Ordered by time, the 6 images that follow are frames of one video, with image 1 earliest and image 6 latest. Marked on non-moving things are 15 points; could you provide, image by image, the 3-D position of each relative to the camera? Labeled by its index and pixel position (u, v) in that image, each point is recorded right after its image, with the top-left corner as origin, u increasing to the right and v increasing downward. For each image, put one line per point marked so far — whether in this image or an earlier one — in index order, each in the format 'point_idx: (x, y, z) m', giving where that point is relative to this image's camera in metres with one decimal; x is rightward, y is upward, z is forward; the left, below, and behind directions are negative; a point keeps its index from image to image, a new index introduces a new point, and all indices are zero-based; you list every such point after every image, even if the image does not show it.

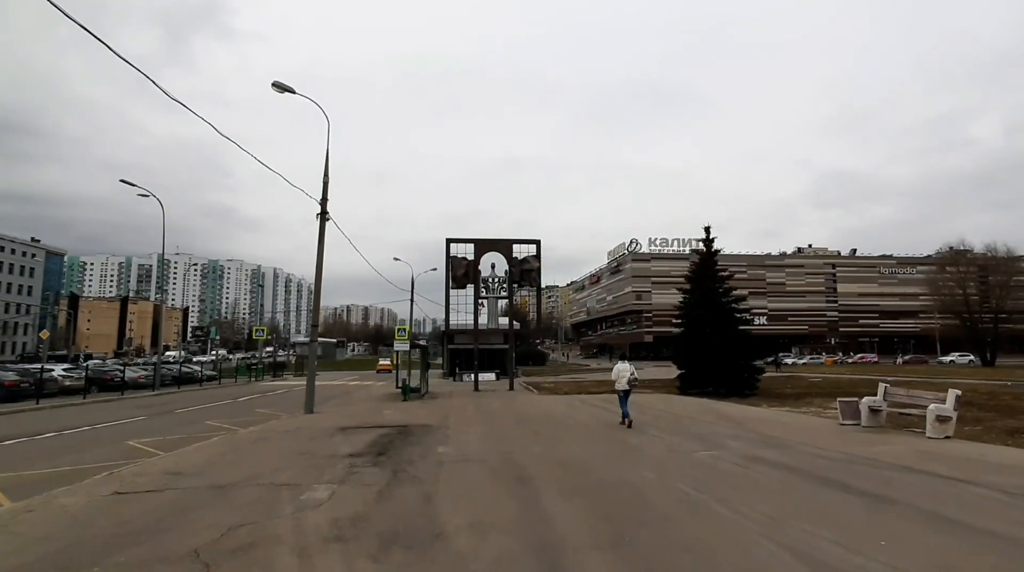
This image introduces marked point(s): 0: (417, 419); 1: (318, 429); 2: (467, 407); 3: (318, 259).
0: (-2.1, -3.0, +15.5) m
1: (-4.0, -3.0, +14.3) m
2: (-1.3, -3.5, +19.9) m
3: (-5.5, +0.8, +19.6) m
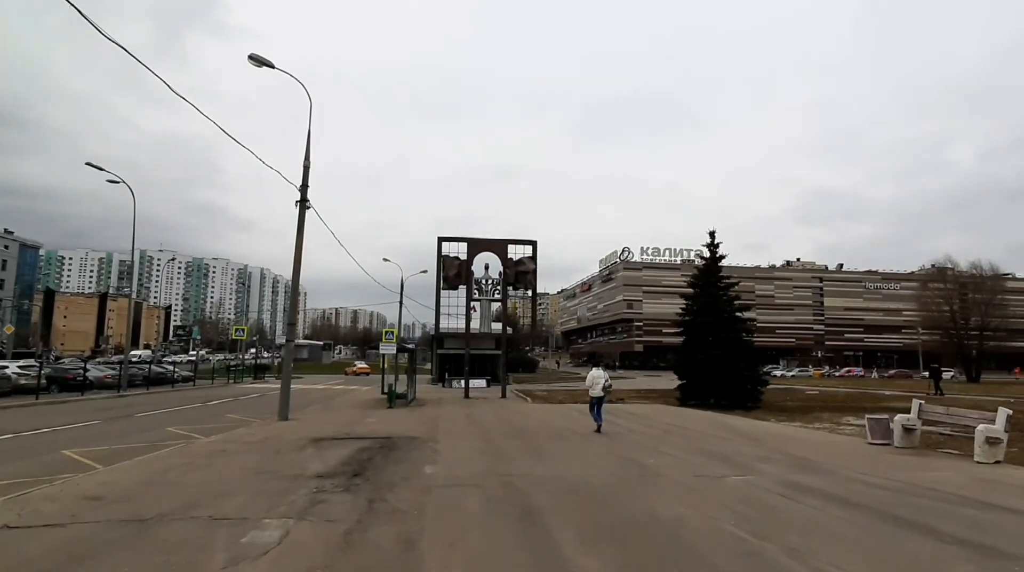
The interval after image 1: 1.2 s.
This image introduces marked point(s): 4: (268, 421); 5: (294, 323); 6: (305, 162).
0: (-2.3, -2.9, +13.9) m
1: (-4.1, -2.8, +12.7) m
2: (-1.5, -3.4, +18.3) m
3: (-5.6, +1.0, +17.9) m
4: (-6.1, -3.4, +17.2) m
5: (-5.7, -1.0, +18.0) m
6: (-5.7, +3.5, +19.2) m
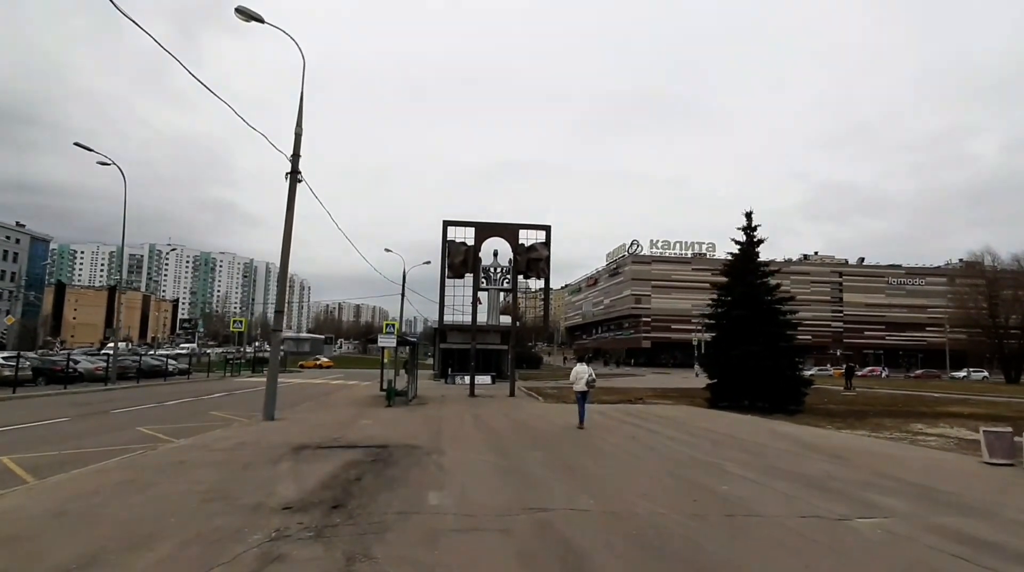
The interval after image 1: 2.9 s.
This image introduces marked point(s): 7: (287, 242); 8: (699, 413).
0: (-1.9, -2.6, +11.7) m
1: (-3.7, -2.4, +10.5) m
2: (-1.1, -3.1, +16.0) m
3: (-5.1, +1.4, +15.7) m
4: (-5.7, -3.0, +15.1) m
5: (-5.3, -0.6, +15.8) m
6: (-5.2, +3.9, +17.0) m
7: (-5.3, +1.0, +16.1) m
8: (+5.1, -3.4, +18.8) m
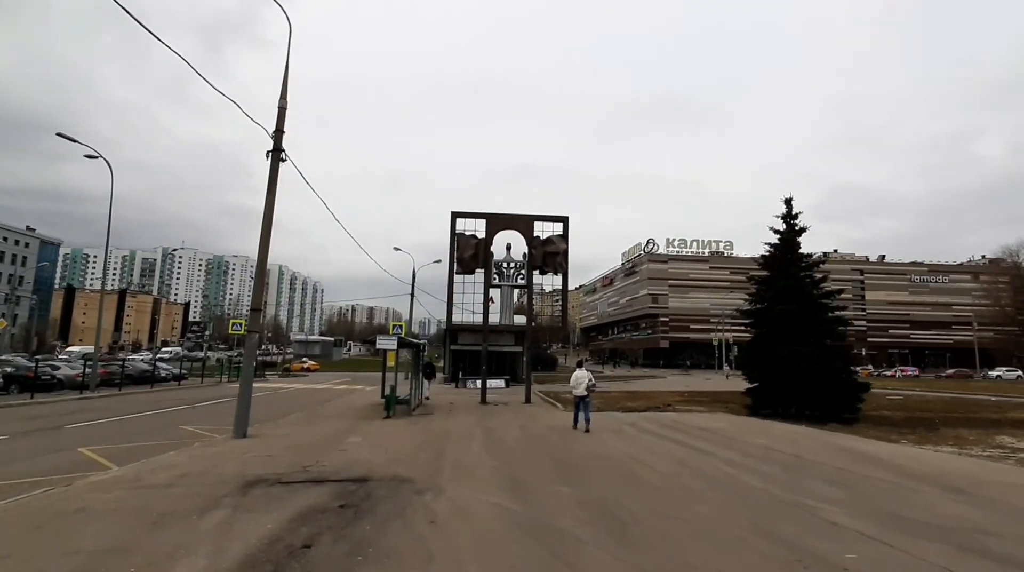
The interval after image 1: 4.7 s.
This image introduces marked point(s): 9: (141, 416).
0: (-1.6, -2.4, +9.3) m
1: (-3.5, -2.3, +8.1) m
2: (-0.7, -2.9, +13.6) m
3: (-4.9, +1.5, +13.4) m
4: (-5.4, -2.8, +12.7) m
5: (-5.0, -0.4, +13.5) m
6: (-4.9, +4.0, +14.6) m
7: (-5.0, +1.1, +13.8) m
8: (+5.5, -3.2, +16.2) m
9: (-9.7, -3.4, +18.0) m
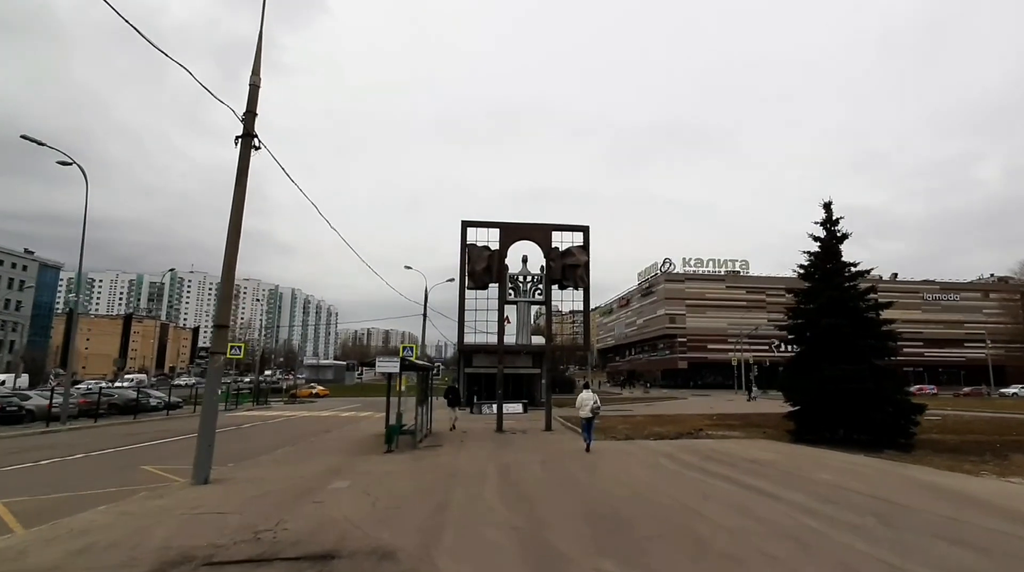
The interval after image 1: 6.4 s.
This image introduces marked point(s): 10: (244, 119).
0: (-1.4, -2.4, +7.0) m
1: (-3.3, -2.3, +5.9) m
2: (-0.4, -3.1, +11.3) m
3: (-4.6, +1.3, +11.3) m
4: (-5.1, -3.0, +10.5) m
5: (-4.7, -0.6, +11.4) m
6: (-4.7, +3.8, +12.6) m
7: (-4.7, +0.9, +11.7) m
8: (+5.8, -3.4, +13.8) m
9: (-9.3, -3.9, +15.9) m
10: (-4.8, +3.0, +12.4) m
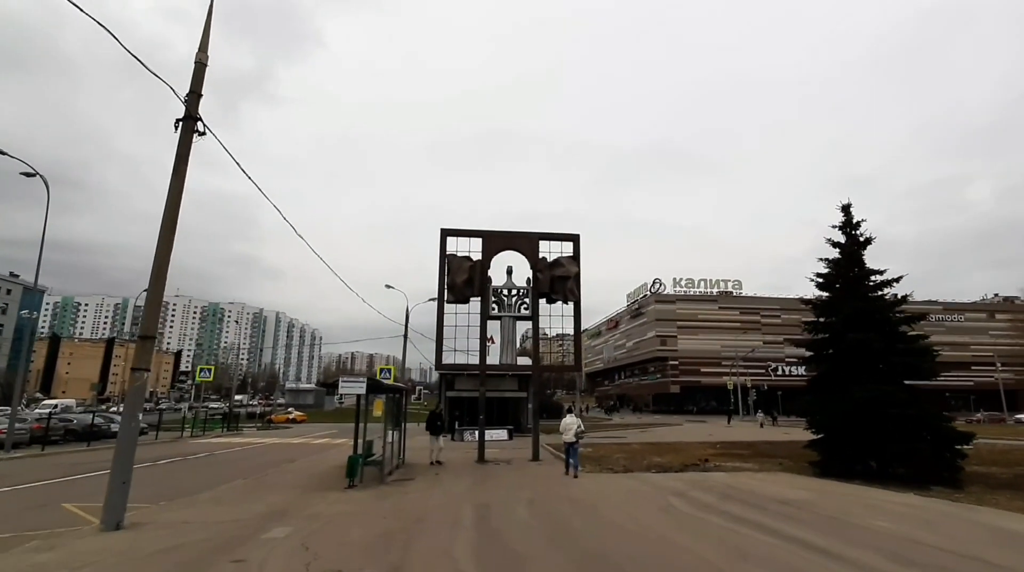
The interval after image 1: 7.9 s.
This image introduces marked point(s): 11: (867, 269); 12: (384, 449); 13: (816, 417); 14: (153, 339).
0: (-1.6, -2.3, +5.1) m
1: (-3.4, -2.2, +3.9) m
2: (-0.6, -3.1, +9.3) m
3: (-4.8, +1.3, +9.4) m
4: (-5.3, -3.0, +8.5) m
5: (-4.9, -0.7, +9.4) m
6: (-4.9, +3.7, +10.8) m
7: (-4.9, +0.8, +9.8) m
8: (+5.6, -3.5, +11.9) m
9: (-9.6, -4.0, +13.7) m
10: (-5.0, +2.9, +10.6) m
11: (+8.7, +0.3, +17.0) m
12: (-3.0, -4.0, +16.9) m
13: (+7.4, -3.2, +17.0) m
14: (-4.9, -0.7, +9.5) m
